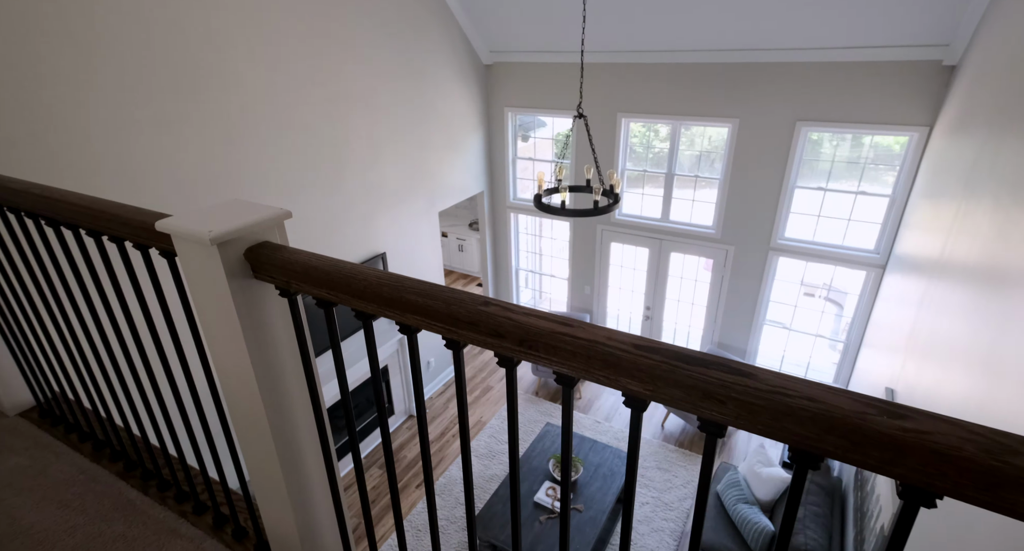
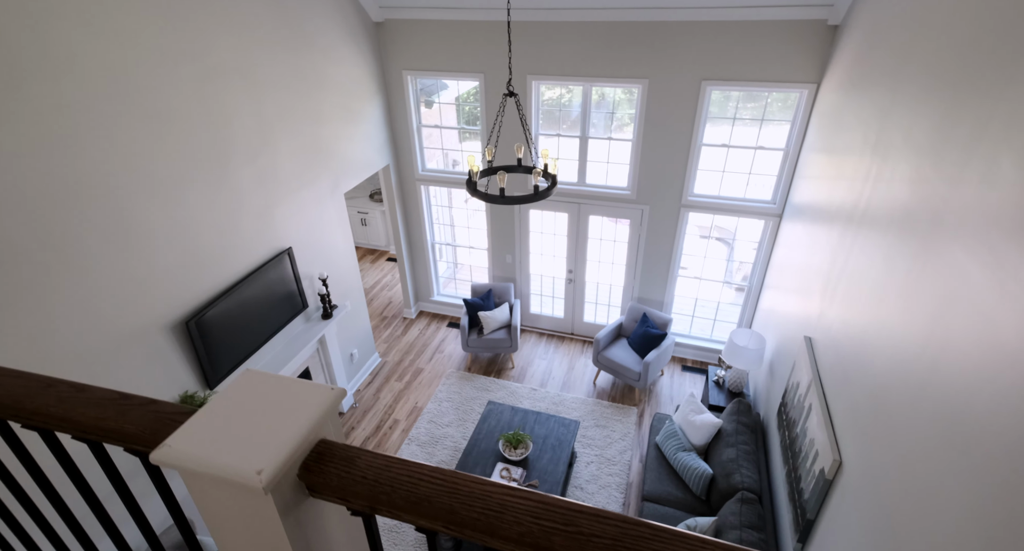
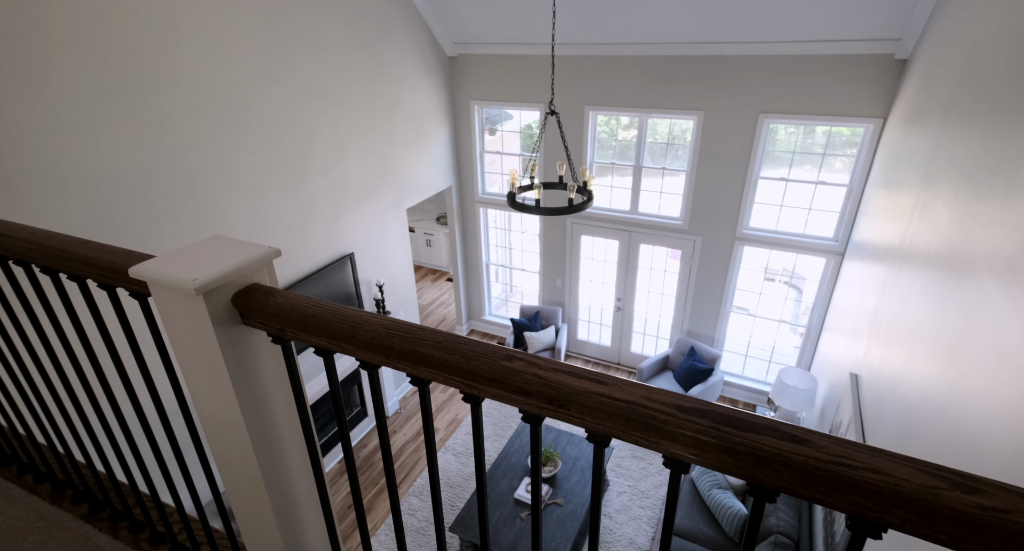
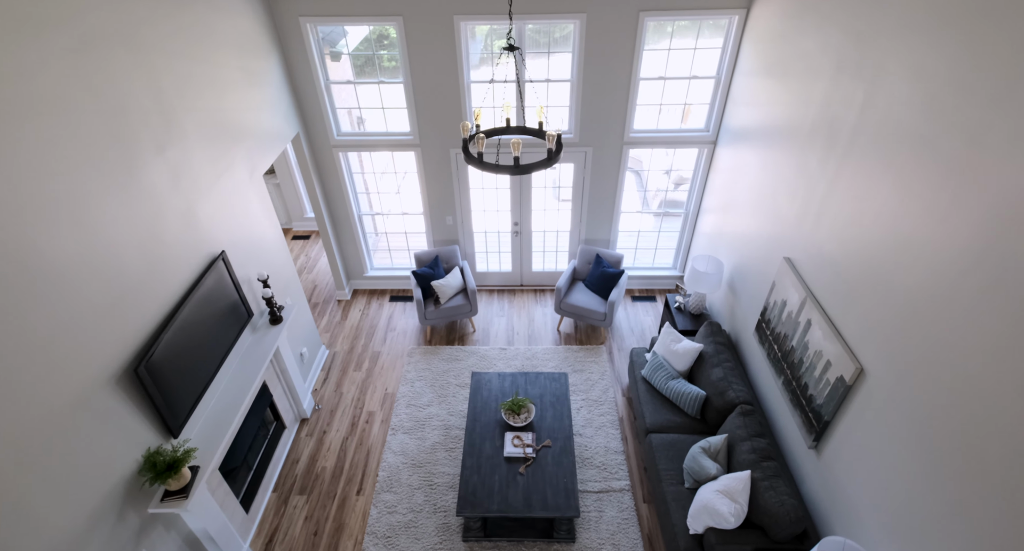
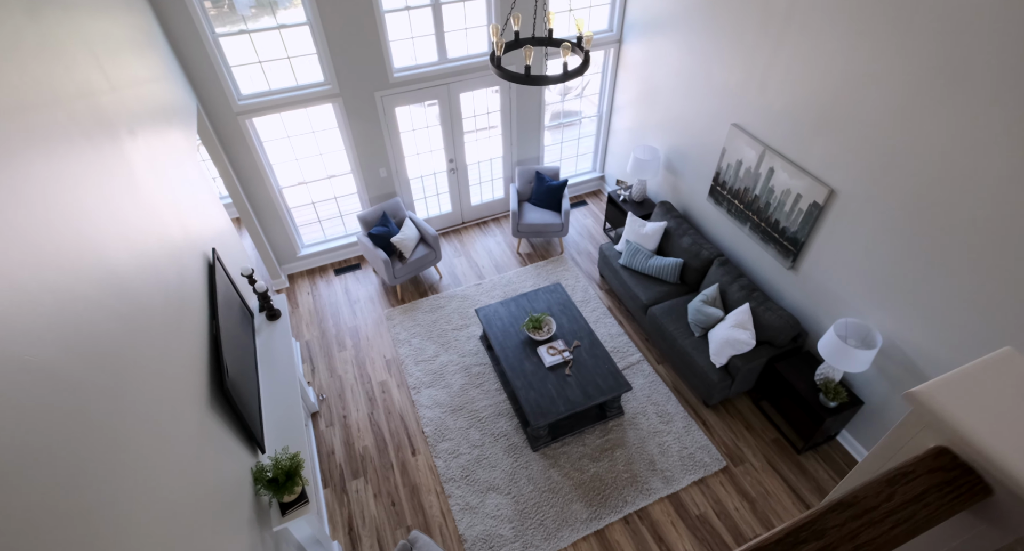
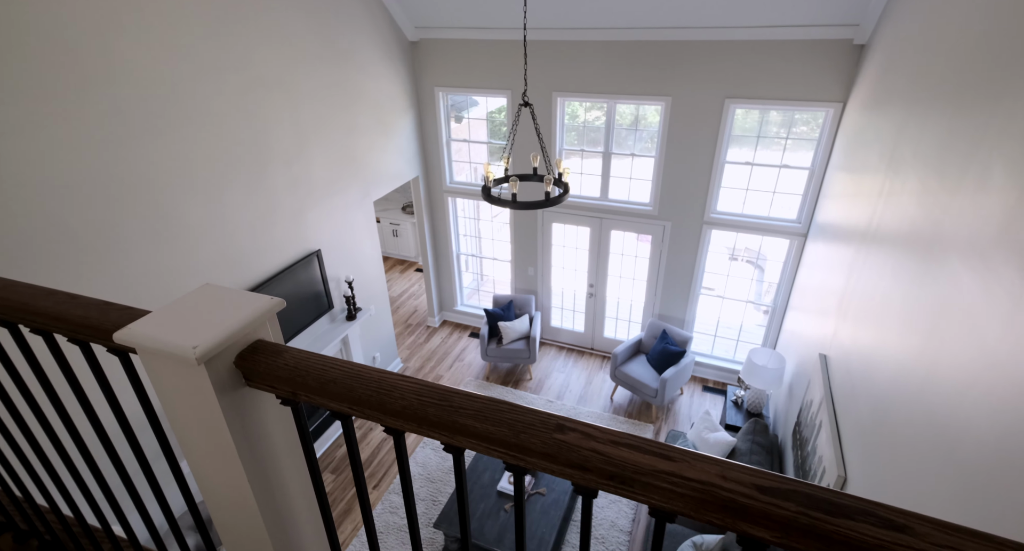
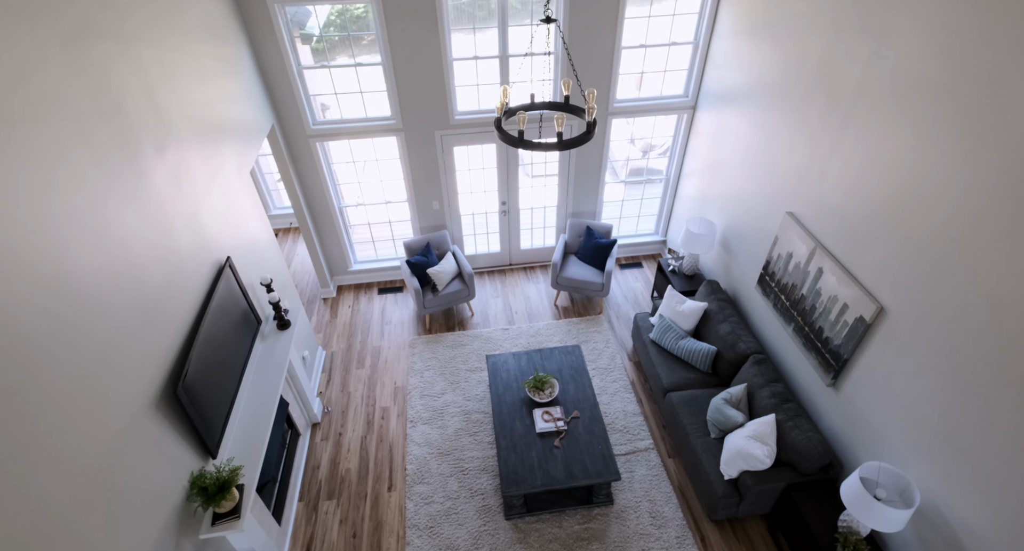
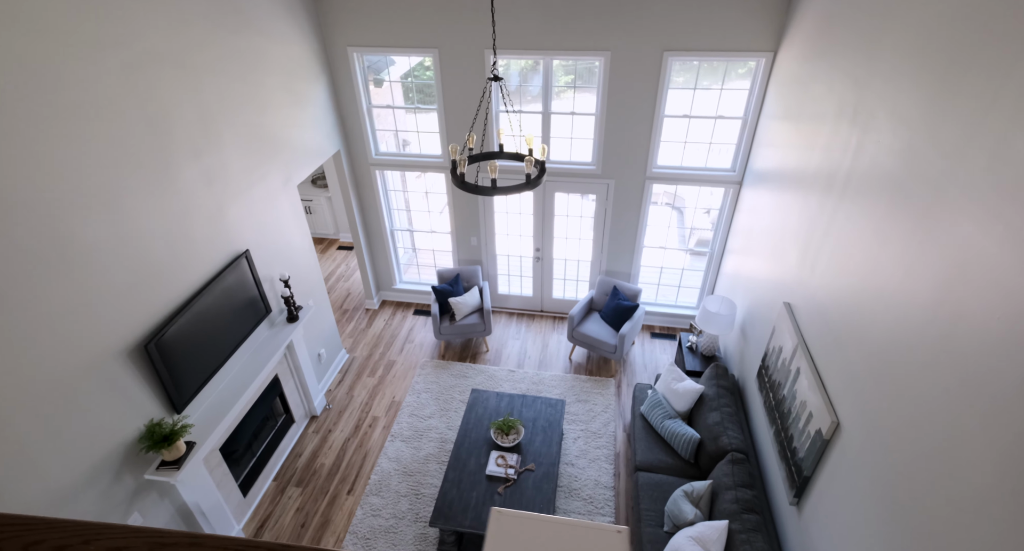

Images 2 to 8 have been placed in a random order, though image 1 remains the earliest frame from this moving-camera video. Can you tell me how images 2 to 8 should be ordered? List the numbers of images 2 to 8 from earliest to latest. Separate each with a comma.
3, 6, 2, 8, 4, 7, 5
